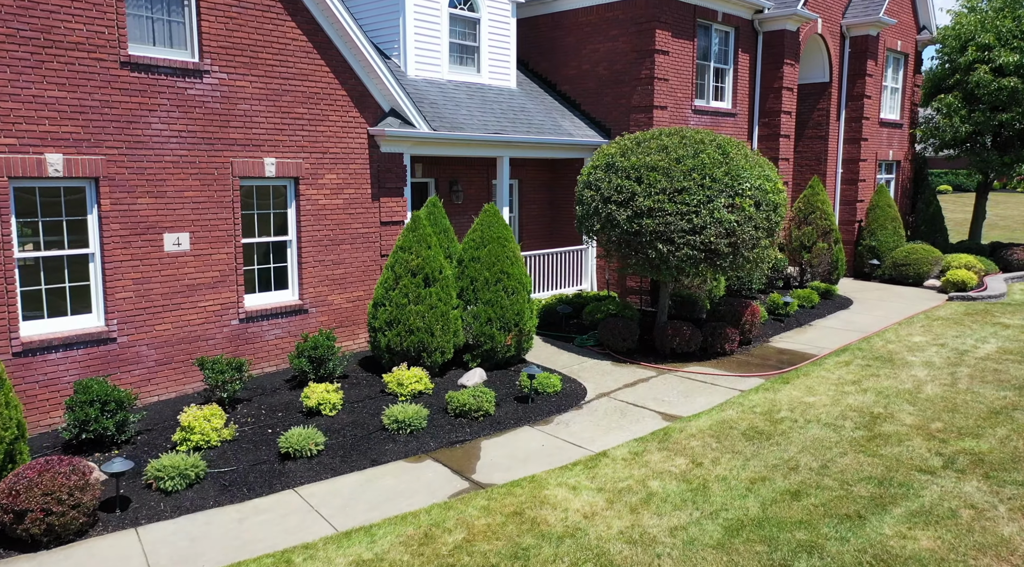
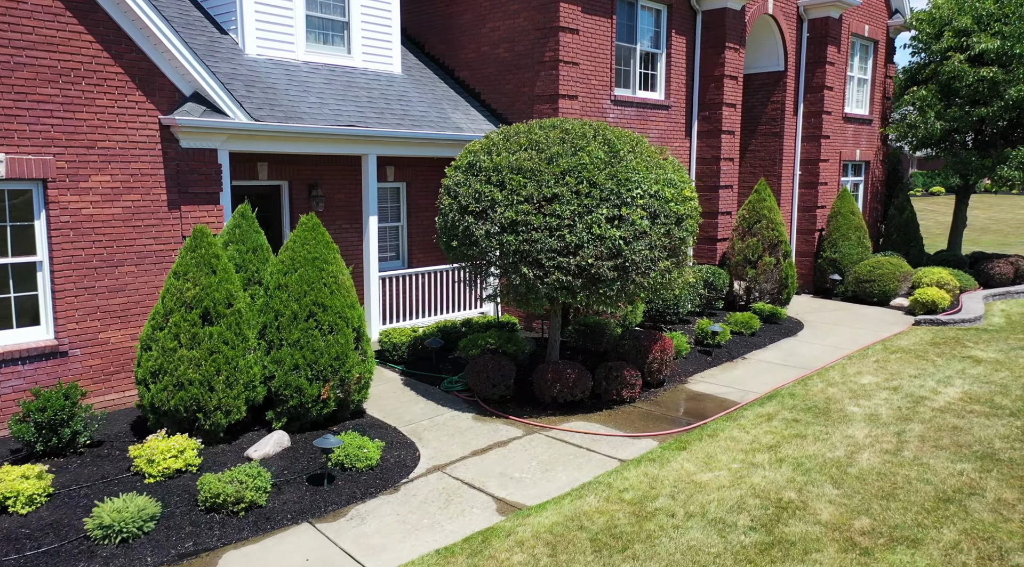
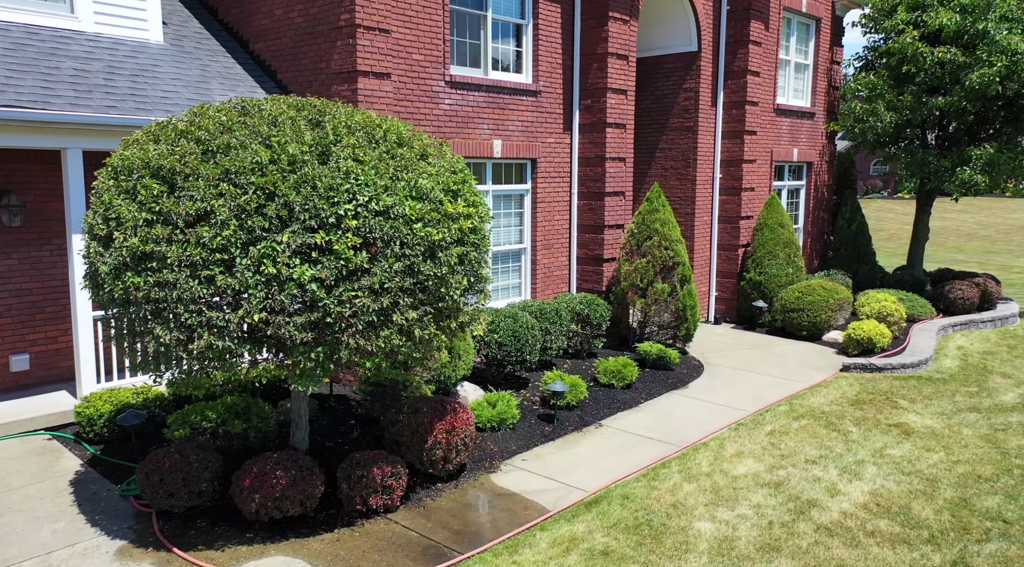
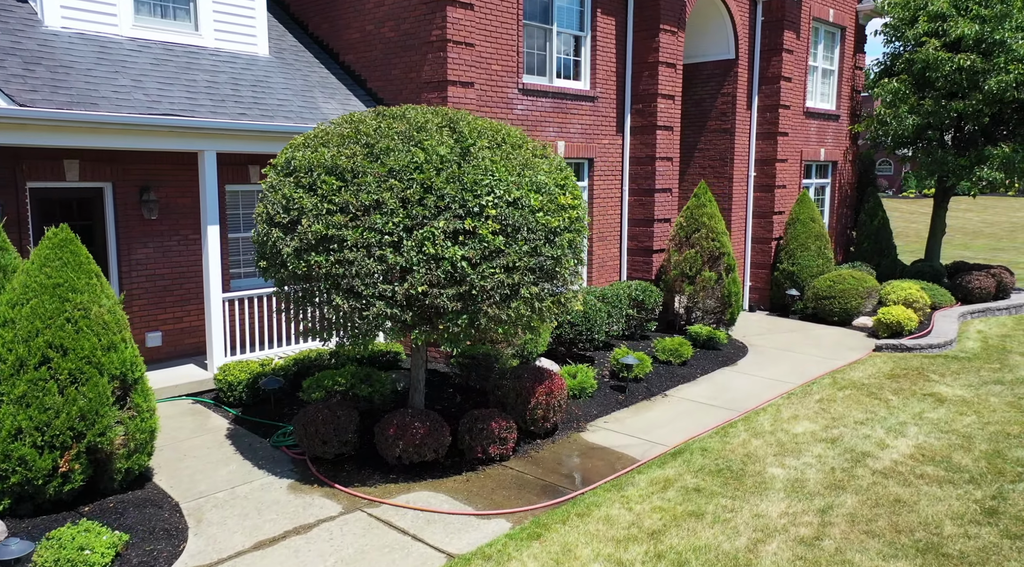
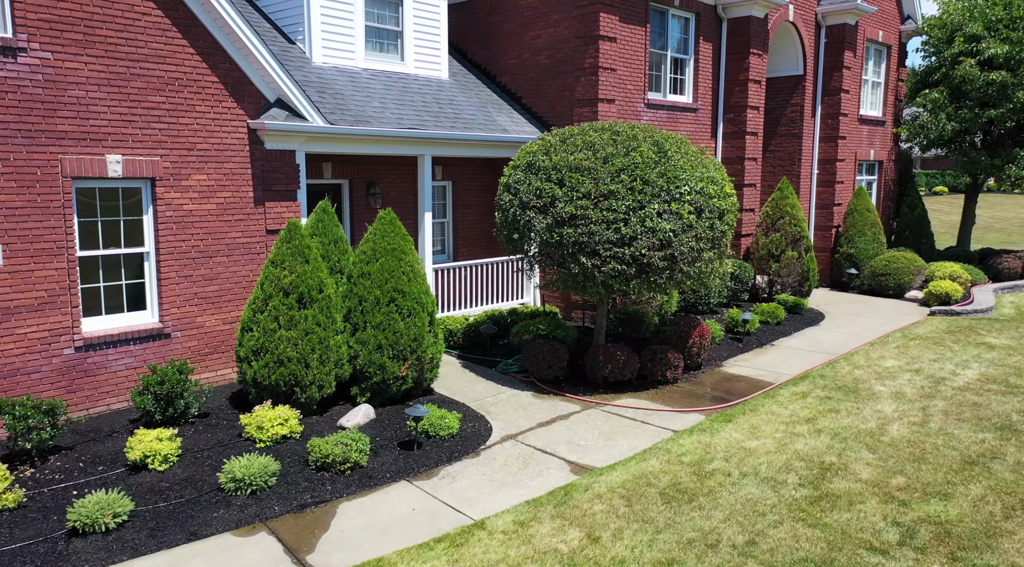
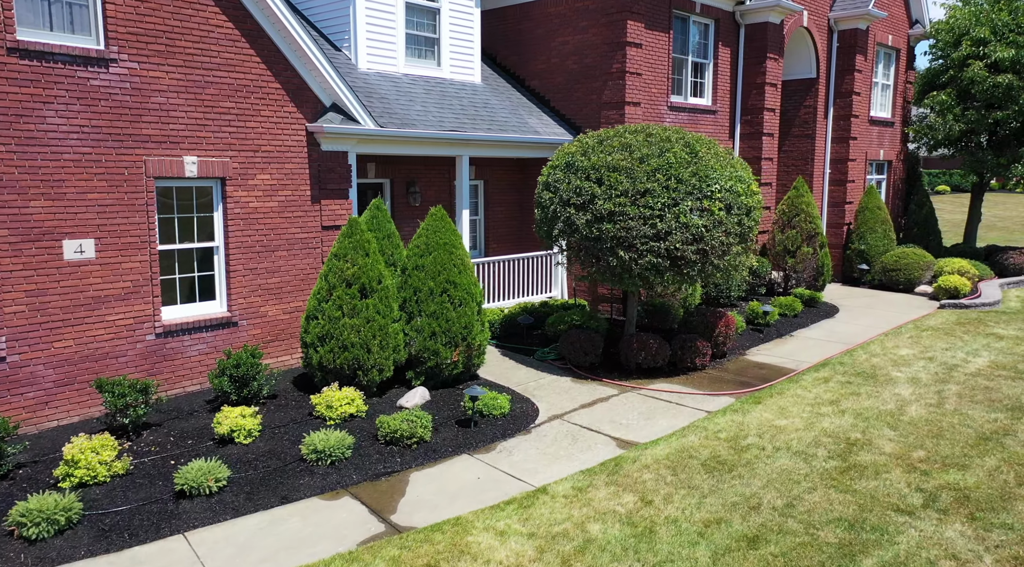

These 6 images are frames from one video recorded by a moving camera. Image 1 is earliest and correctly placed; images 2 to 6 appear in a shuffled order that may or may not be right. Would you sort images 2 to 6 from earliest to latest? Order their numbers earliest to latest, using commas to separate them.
6, 5, 2, 4, 3
